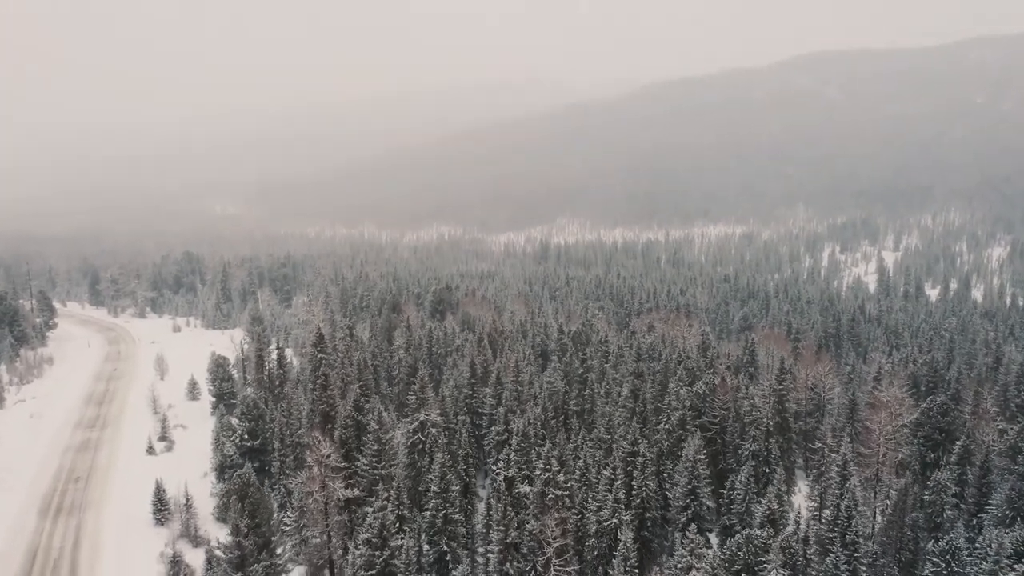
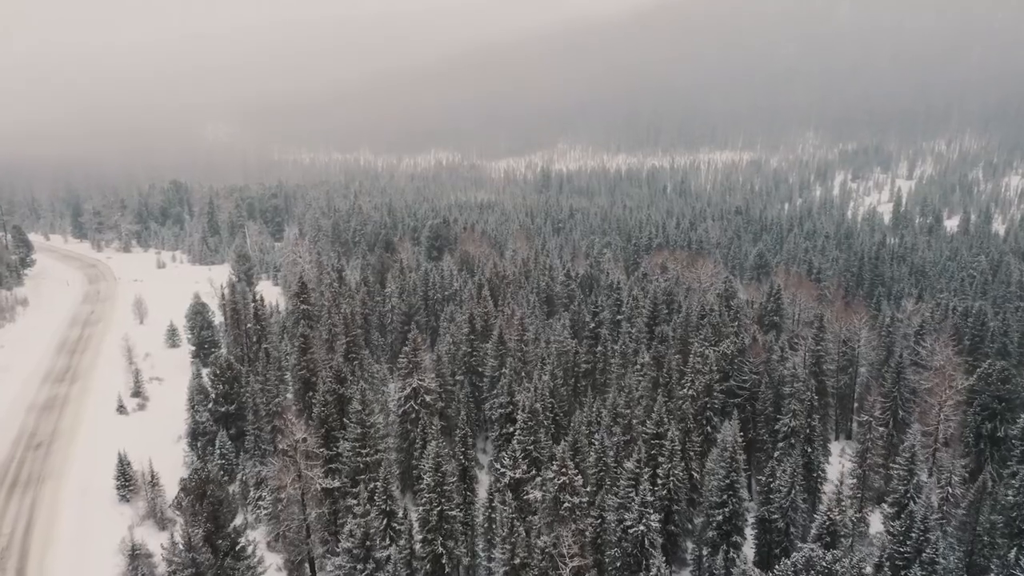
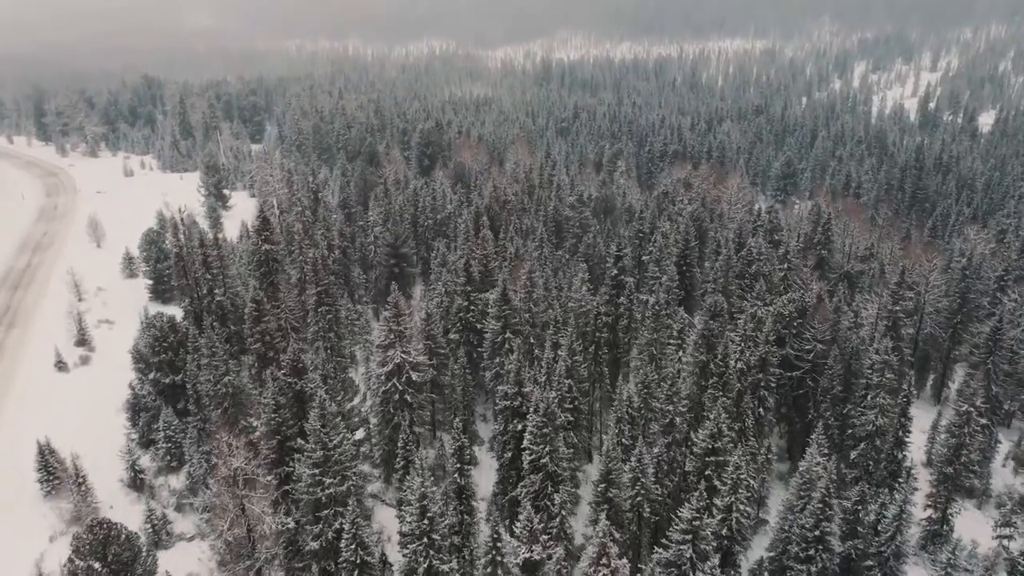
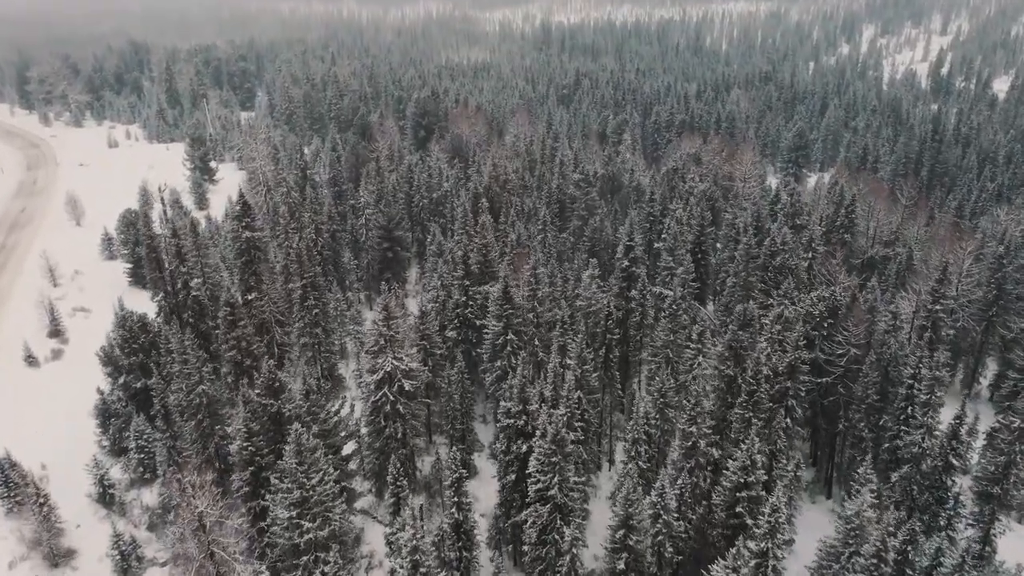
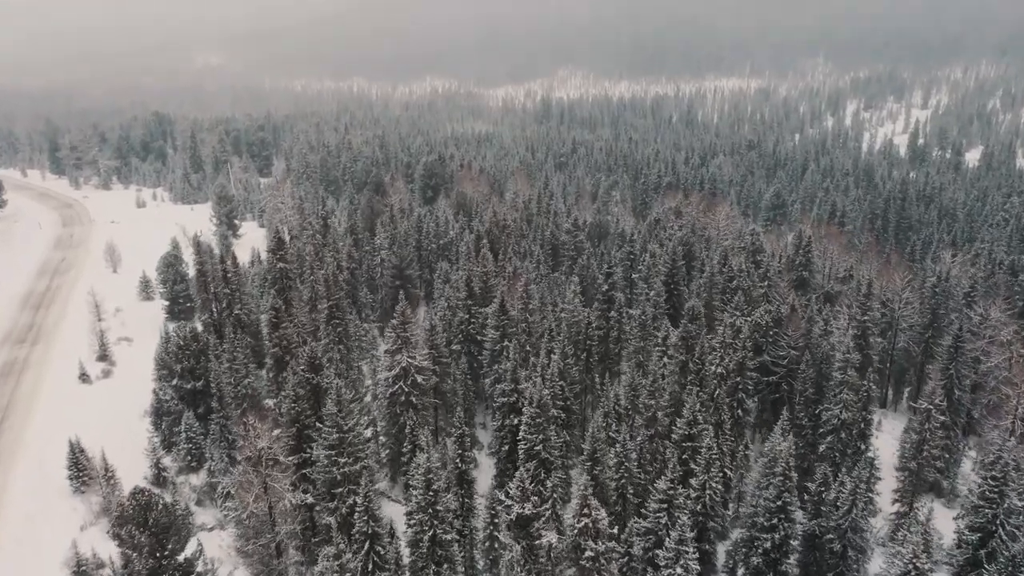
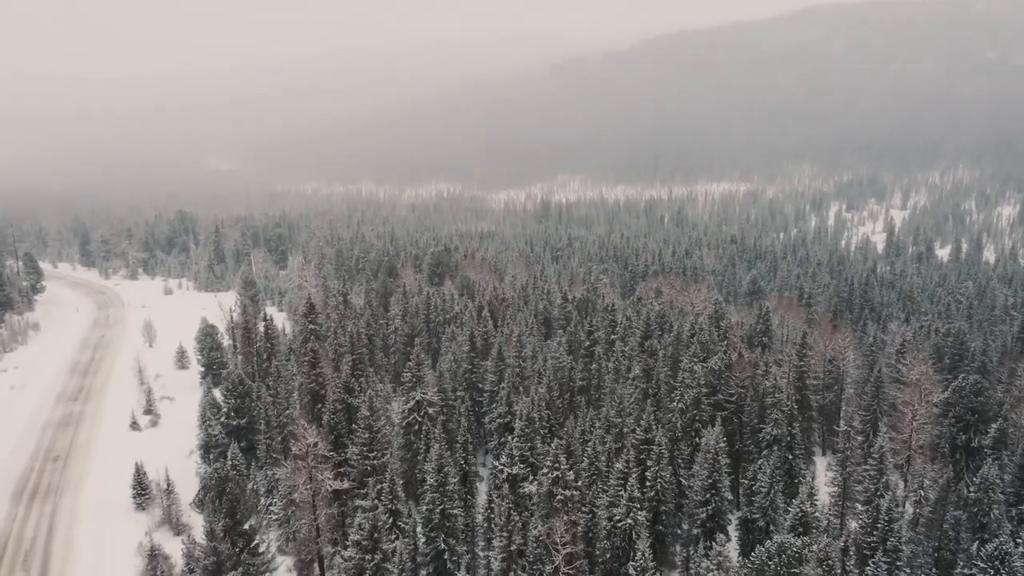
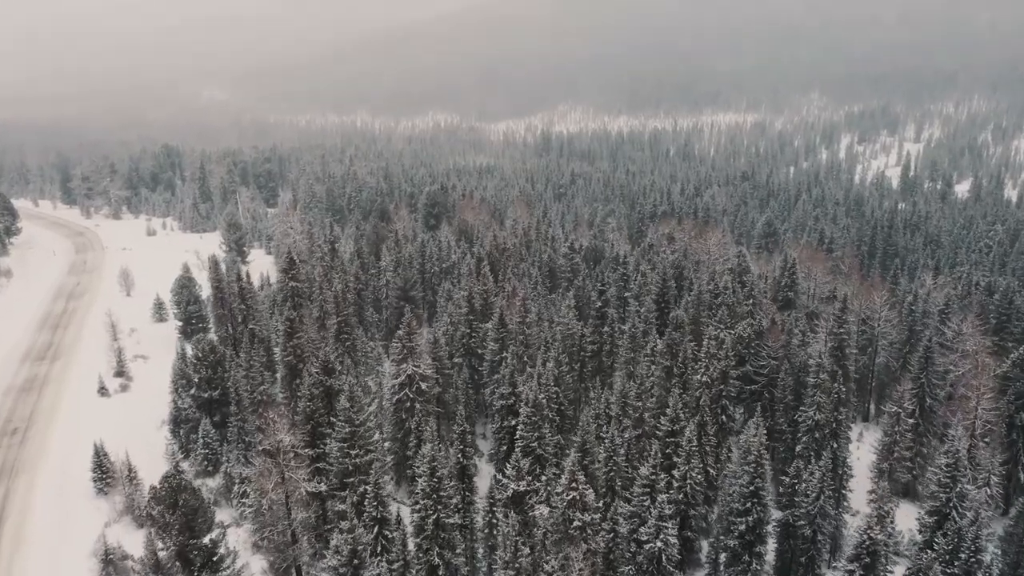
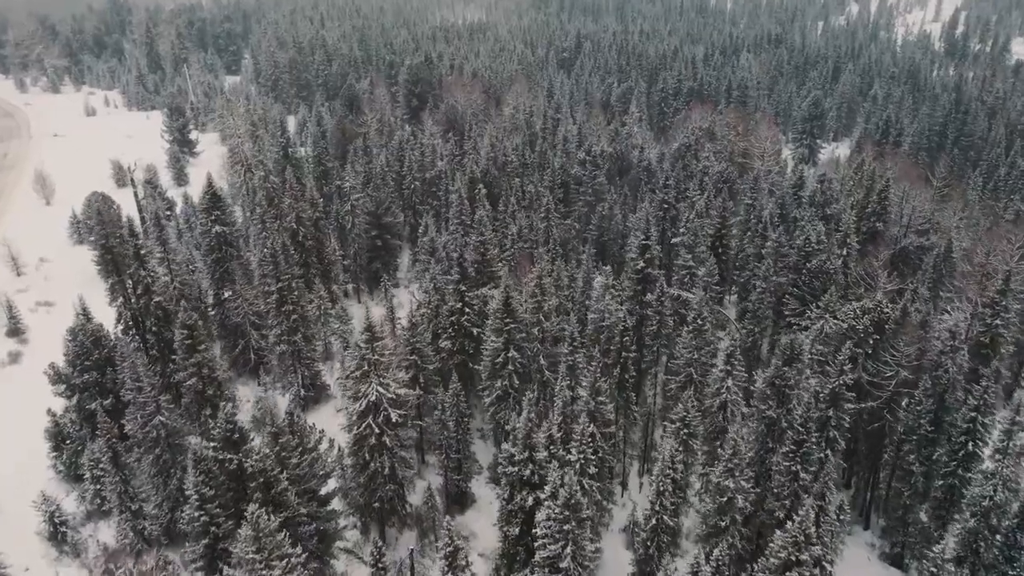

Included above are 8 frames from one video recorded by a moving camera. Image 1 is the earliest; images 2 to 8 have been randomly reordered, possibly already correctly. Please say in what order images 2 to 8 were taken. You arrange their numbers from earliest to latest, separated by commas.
6, 2, 7, 5, 3, 4, 8
